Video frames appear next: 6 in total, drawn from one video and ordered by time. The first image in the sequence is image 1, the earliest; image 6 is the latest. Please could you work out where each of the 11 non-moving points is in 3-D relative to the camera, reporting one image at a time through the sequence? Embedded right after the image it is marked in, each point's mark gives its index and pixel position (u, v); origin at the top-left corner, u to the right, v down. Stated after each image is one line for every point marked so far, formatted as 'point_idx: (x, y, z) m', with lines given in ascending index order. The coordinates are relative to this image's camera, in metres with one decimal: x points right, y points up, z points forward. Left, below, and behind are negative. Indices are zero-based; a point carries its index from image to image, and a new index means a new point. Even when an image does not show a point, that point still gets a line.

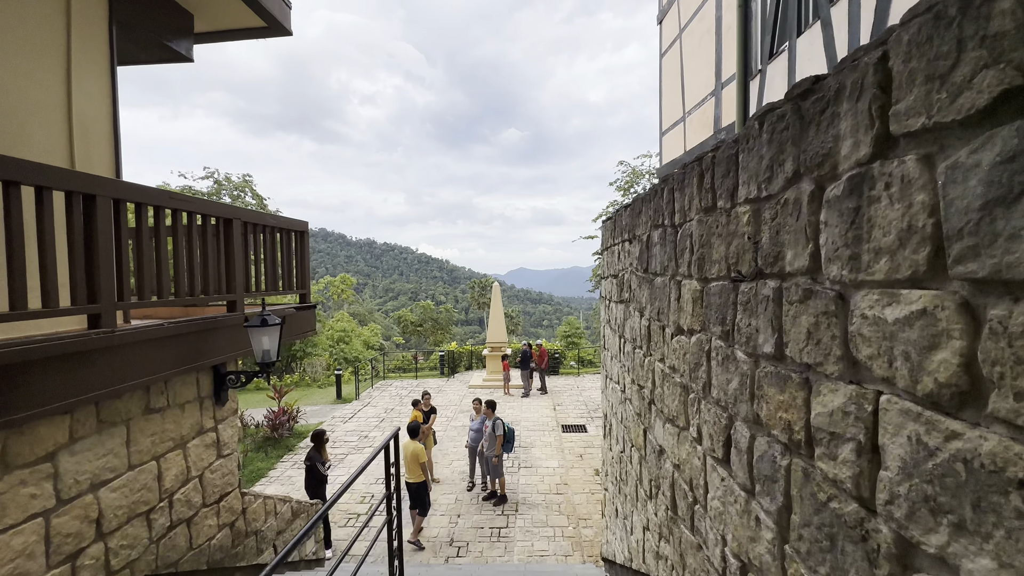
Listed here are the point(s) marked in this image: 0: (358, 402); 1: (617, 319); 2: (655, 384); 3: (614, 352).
0: (-4.2, -3.1, +11.8) m
1: (+0.9, -0.3, +3.9) m
2: (+0.9, -0.6, +2.7) m
3: (+0.9, -0.6, +4.1) m
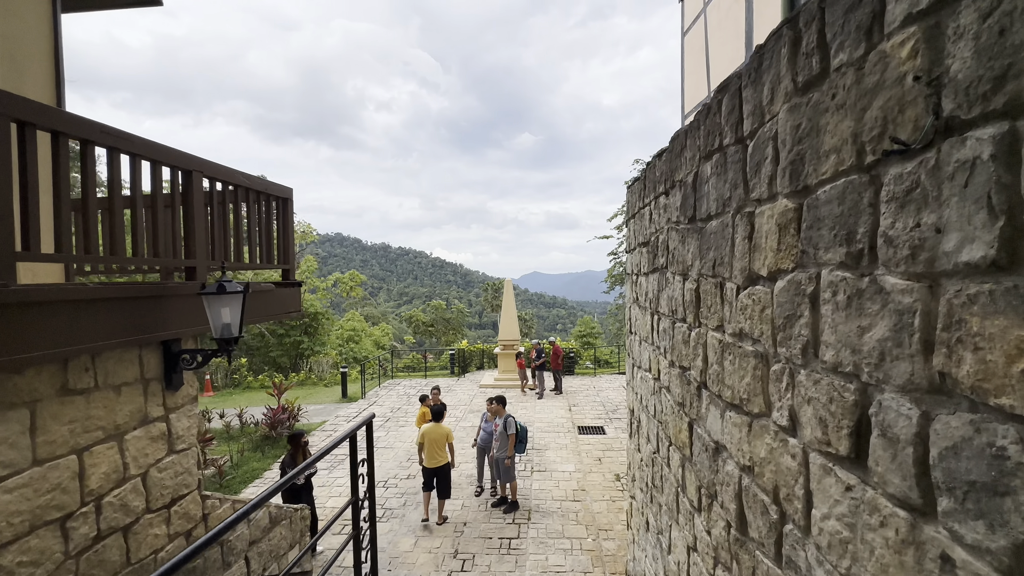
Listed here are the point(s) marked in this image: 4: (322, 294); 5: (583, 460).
0: (-3.8, -2.9, +11.3) m
1: (+1.0, 0.0, +3.3) m
2: (+0.9, -0.4, +2.1) m
3: (+1.0, -0.4, +3.5) m
4: (-7.8, -0.2, +17.9) m
5: (+1.2, -2.9, +7.5) m
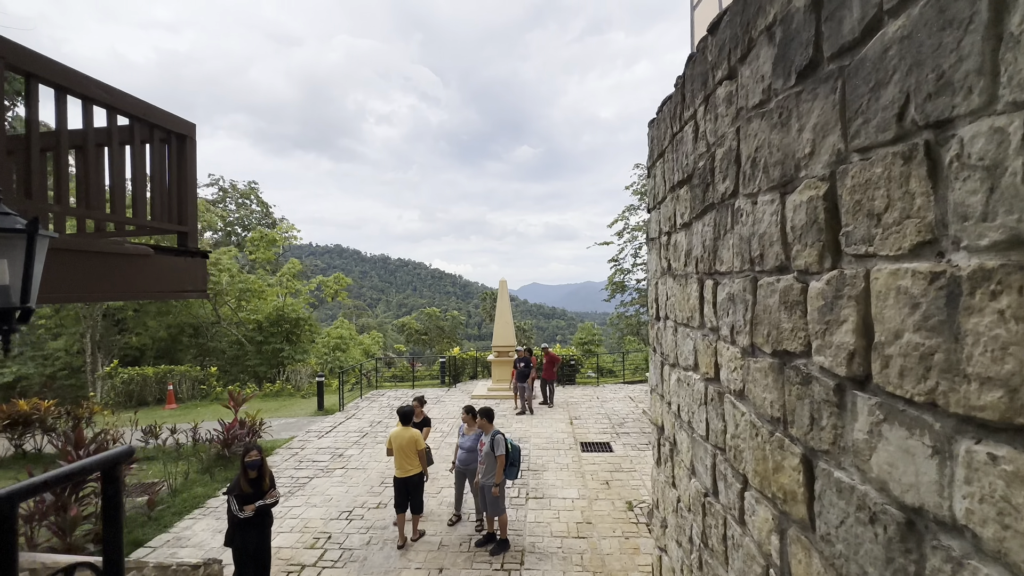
0: (-4.0, -2.9, +10.1) m
1: (+0.9, +0.2, +2.2) m
2: (+0.8, -0.1, +1.0) m
3: (+0.9, -0.1, +2.4) m
4: (-7.9, -0.4, +16.8) m
5: (+1.1, -2.8, +6.3) m
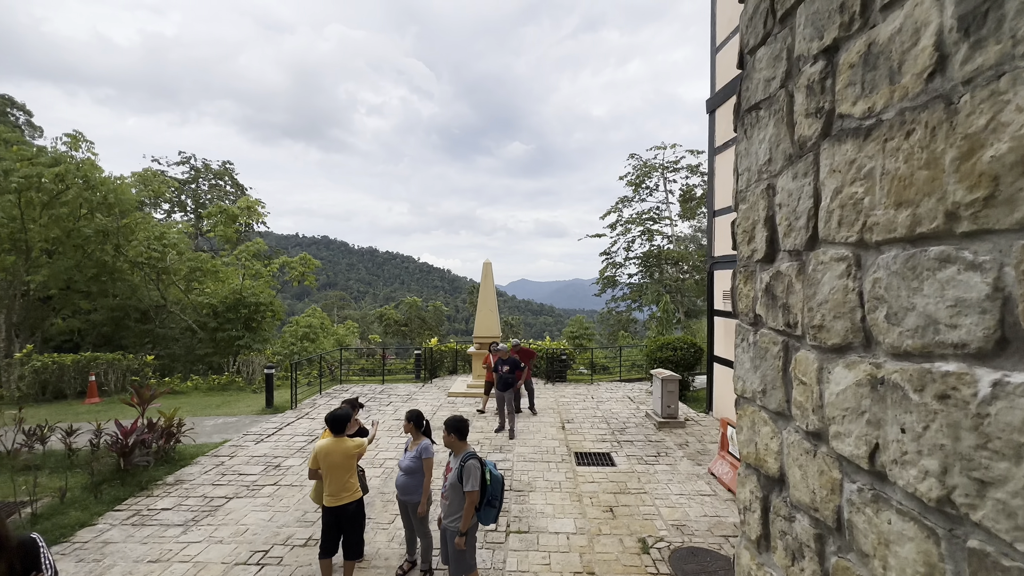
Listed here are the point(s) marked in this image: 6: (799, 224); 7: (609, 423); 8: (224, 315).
0: (-4.3, -2.5, +8.6) m
1: (+0.8, +0.5, +0.7) m
2: (+0.7, +0.2, -0.5) m
3: (+0.8, +0.2, +0.9) m
4: (-8.4, +0.2, +15.1) m
5: (+0.8, -2.5, +4.9) m
6: (+0.8, +0.2, +1.2) m
7: (+1.8, -2.5, +8.1) m
8: (-9.2, -0.8, +14.0) m
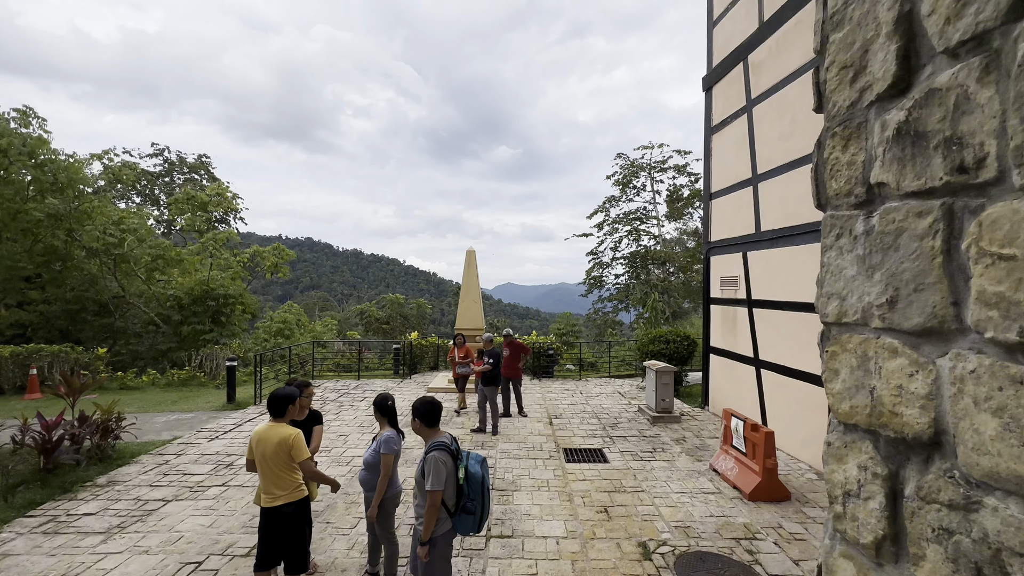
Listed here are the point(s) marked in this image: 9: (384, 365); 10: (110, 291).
0: (-4.6, -2.2, +7.9) m
1: (+0.8, +0.8, +0.2) m
2: (+0.7, +0.5, -1.0) m
3: (+0.8, +0.5, +0.4) m
4: (-8.9, +0.5, +14.3) m
5: (+0.7, -2.2, +4.3) m
6: (+0.8, +0.5, +0.7) m
7: (+1.5, -2.2, +7.6) m
8: (-9.6, -0.6, +13.1) m
9: (-3.7, -2.2, +12.8) m
10: (-11.7, -0.1, +12.8) m
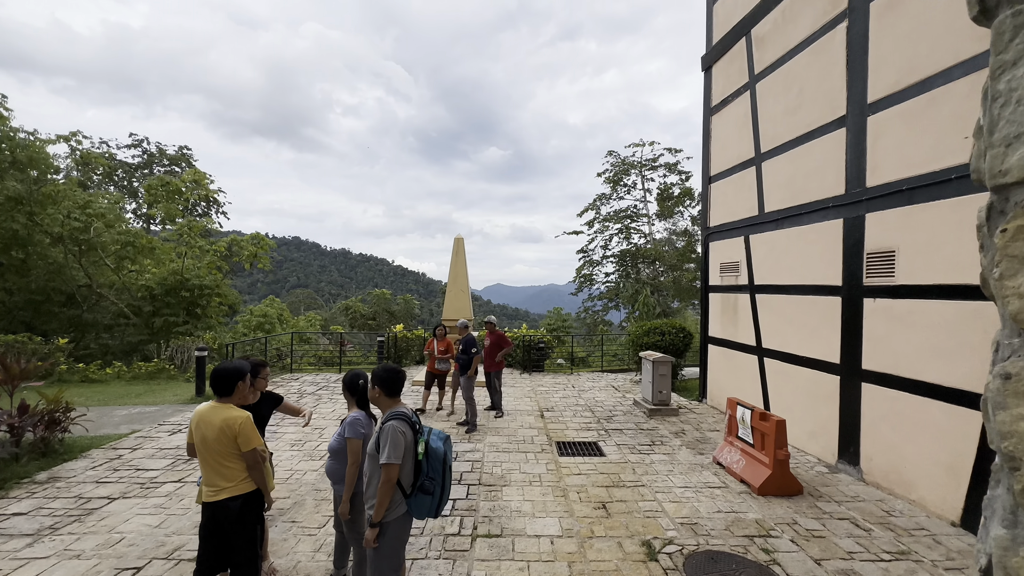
0: (-4.8, -1.9, +7.3) m
1: (+0.8, +1.0, -0.2) m
2: (+0.8, +0.8, -1.4) m
3: (+0.8, +0.7, 0.0) m
4: (-9.2, +0.7, +13.6) m
5: (+0.6, -2.0, +3.9) m
6: (+0.8, +0.7, +0.3) m
7: (+1.3, -2.0, +7.2) m
8: (-9.9, -0.3, +12.4) m
9: (-4.0, -2.0, +12.3) m
10: (-12.0, +0.2, +12.1) m
